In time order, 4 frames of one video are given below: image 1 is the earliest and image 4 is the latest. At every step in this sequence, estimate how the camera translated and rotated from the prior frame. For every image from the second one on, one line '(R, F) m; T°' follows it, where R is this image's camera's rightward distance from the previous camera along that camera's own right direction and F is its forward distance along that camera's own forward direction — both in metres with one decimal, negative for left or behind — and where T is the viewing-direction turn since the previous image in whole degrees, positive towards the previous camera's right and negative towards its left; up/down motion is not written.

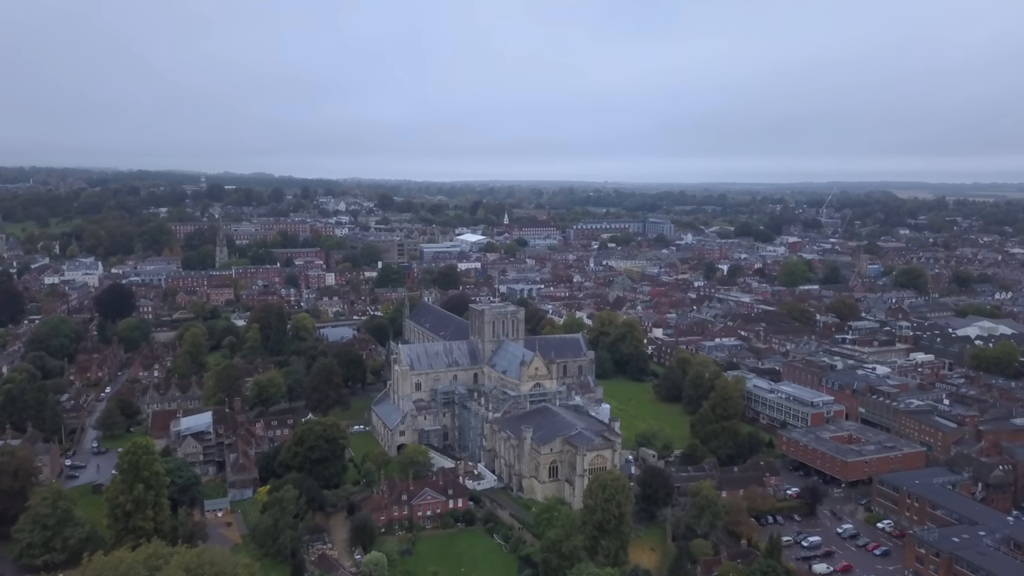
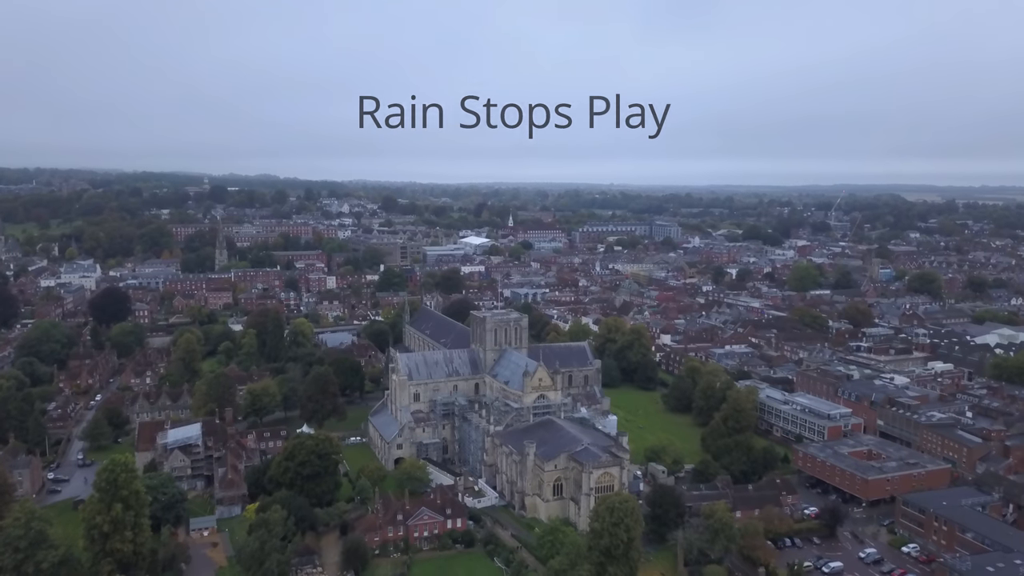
(+0.1, +1.3) m; 0°
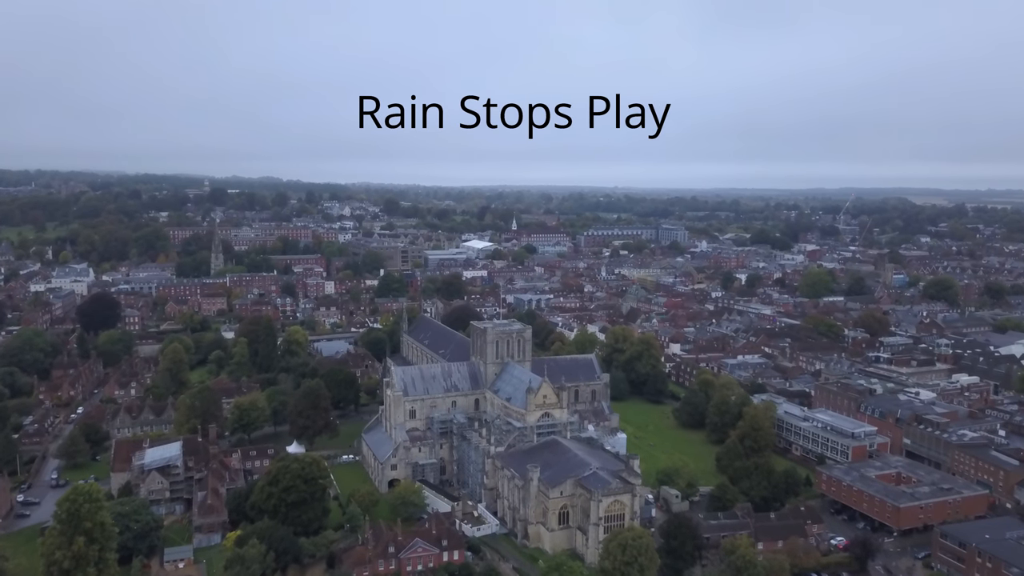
(0.0, +1.9) m; 0°
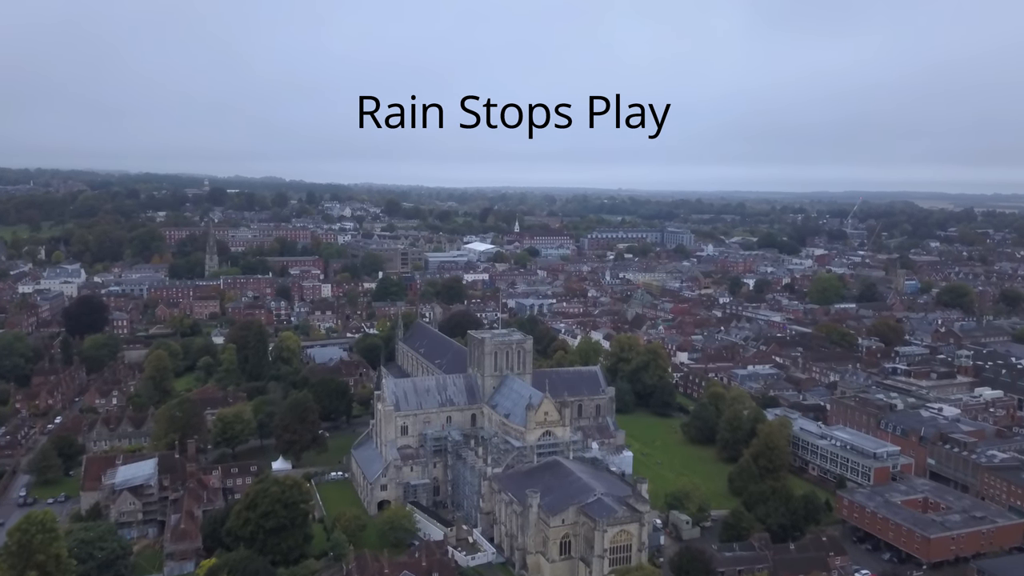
(+0.1, +1.8) m; 0°
